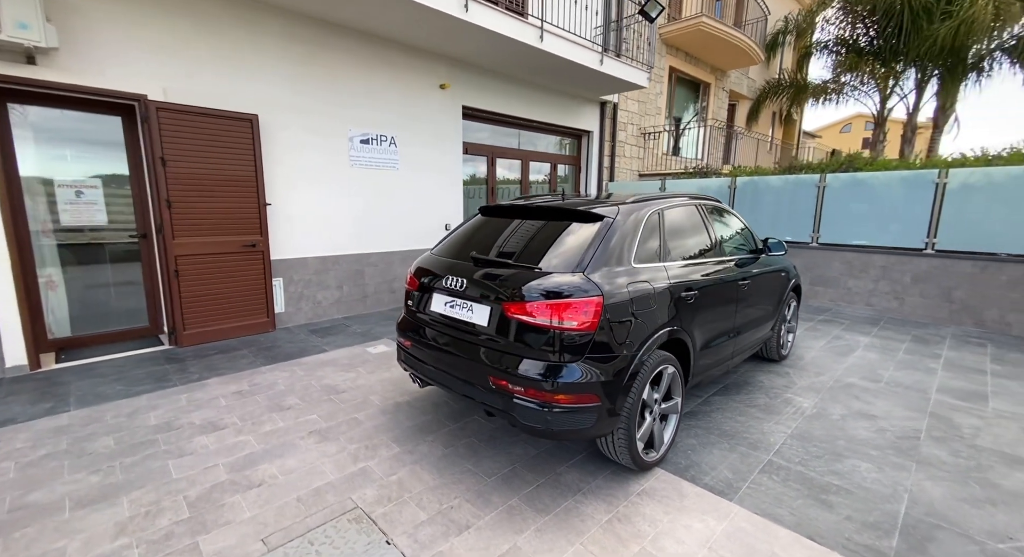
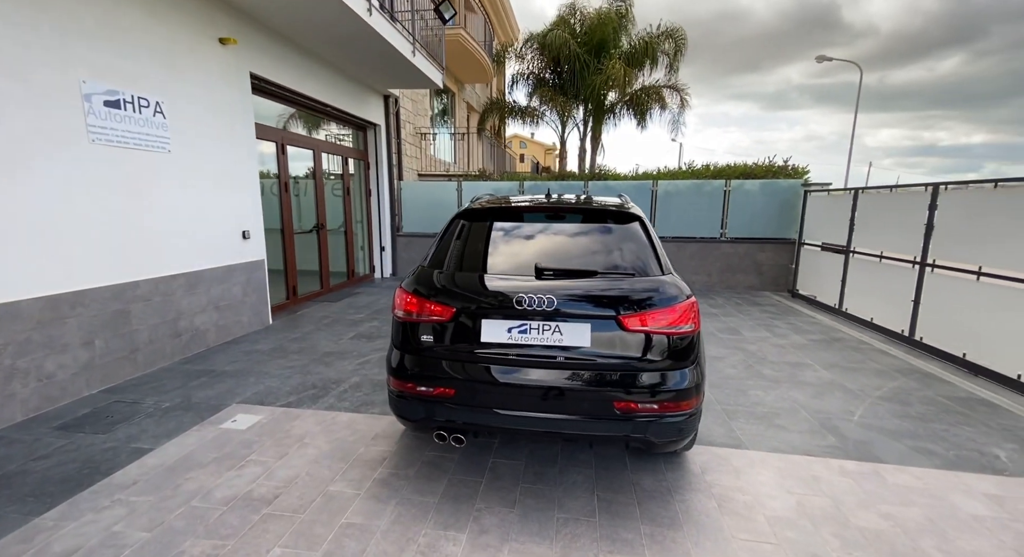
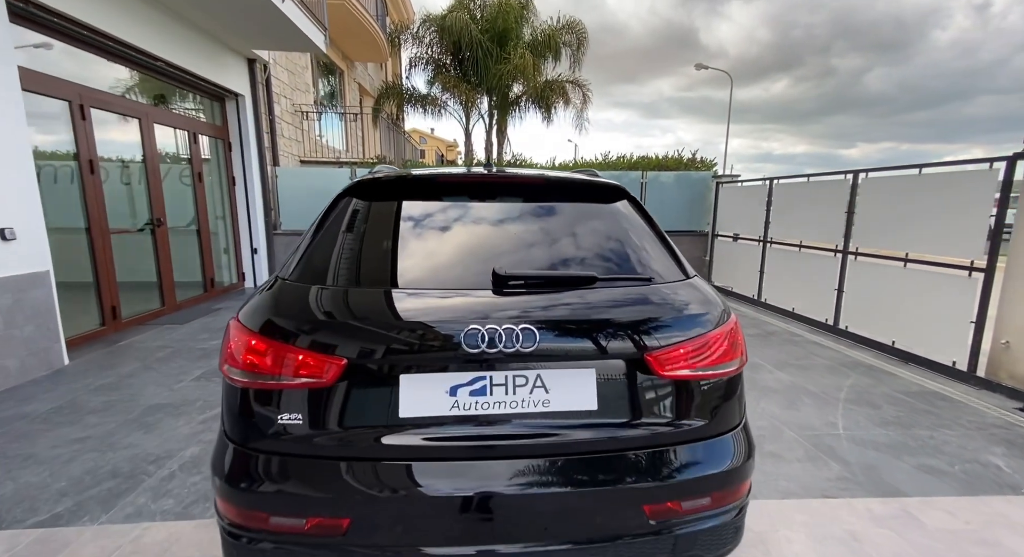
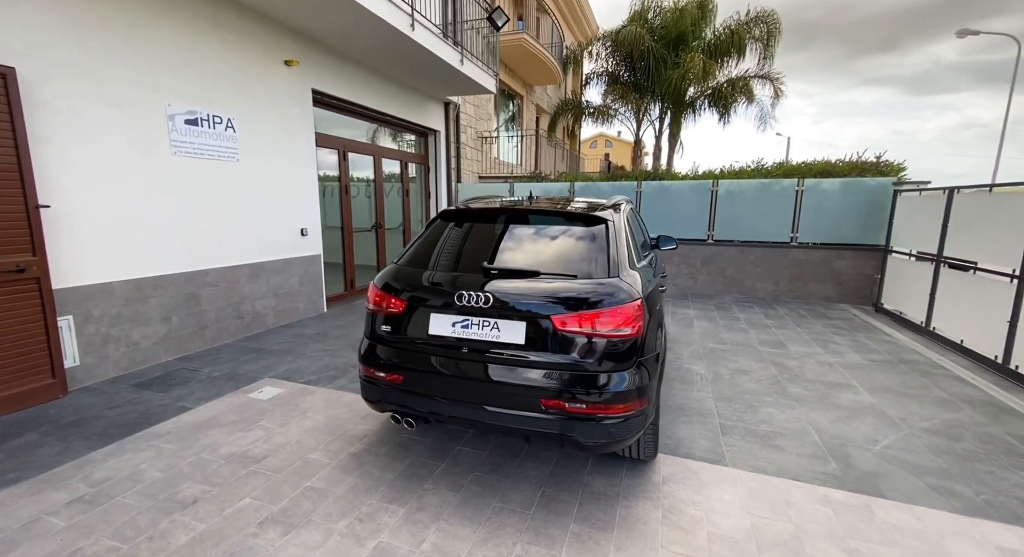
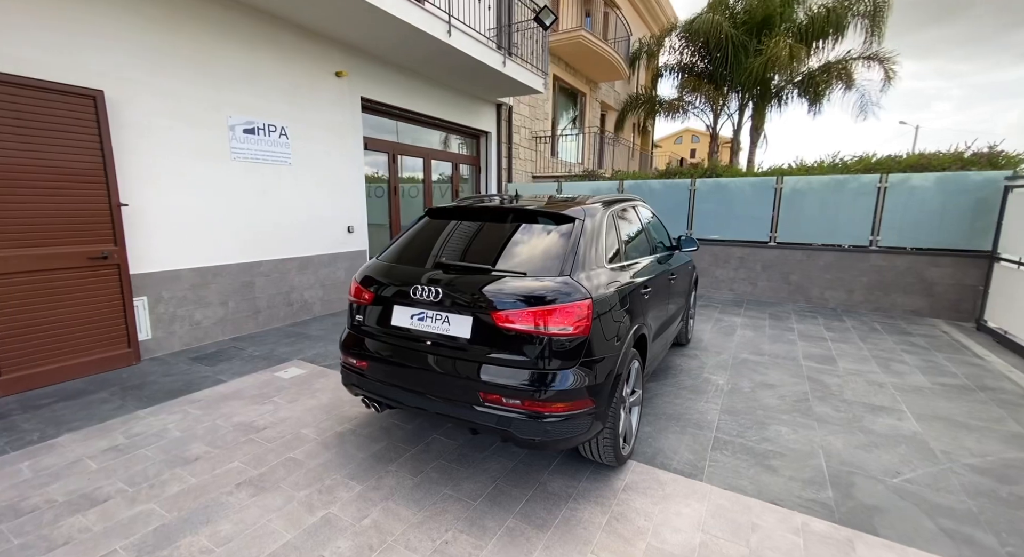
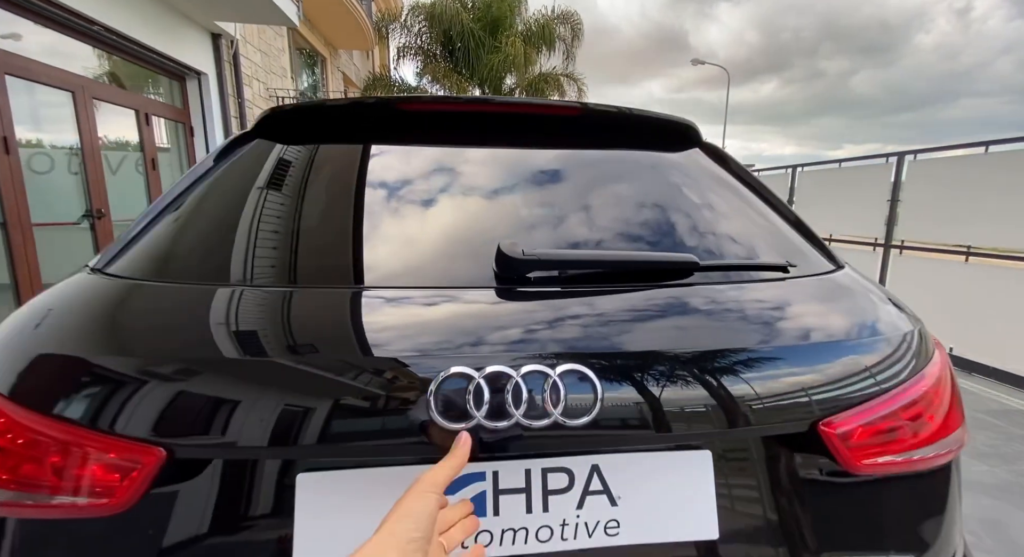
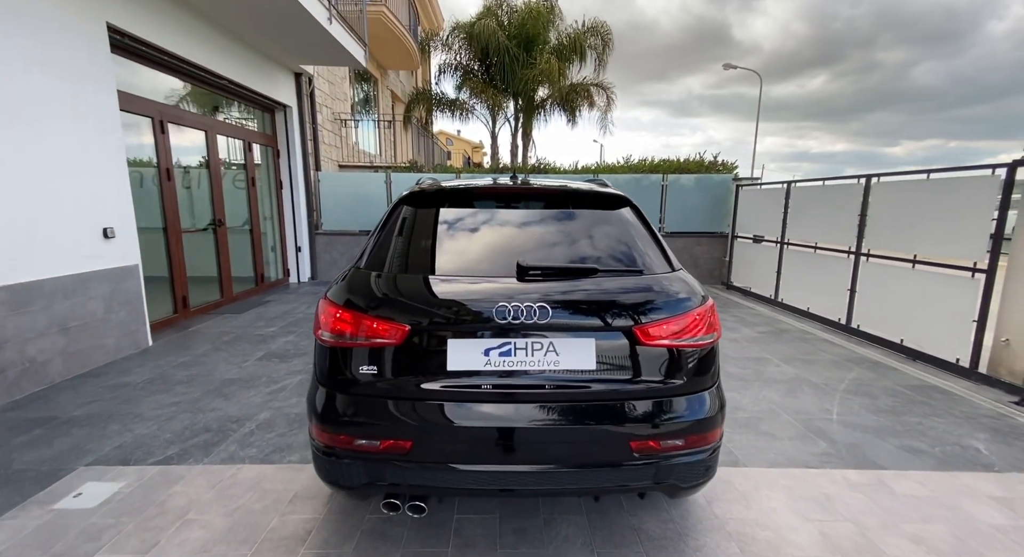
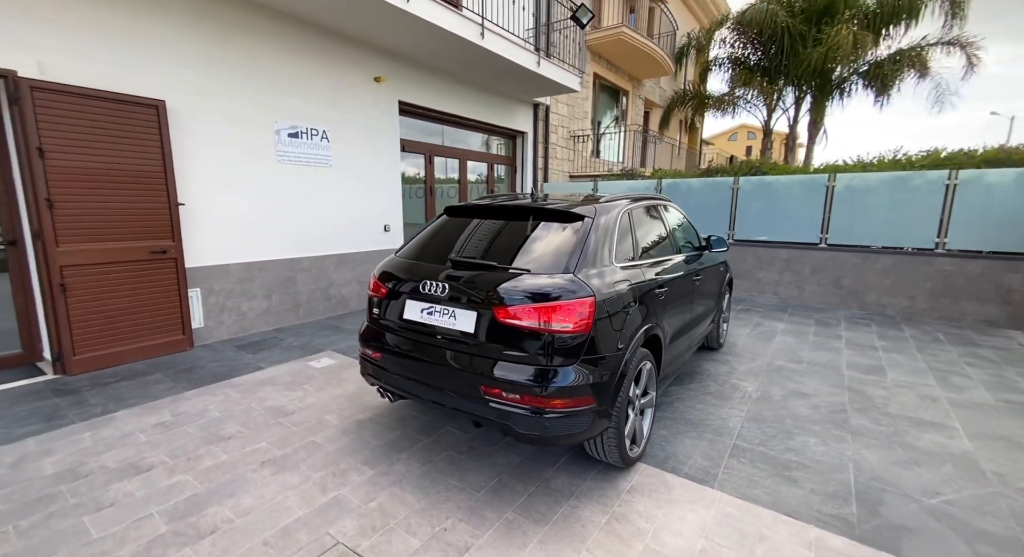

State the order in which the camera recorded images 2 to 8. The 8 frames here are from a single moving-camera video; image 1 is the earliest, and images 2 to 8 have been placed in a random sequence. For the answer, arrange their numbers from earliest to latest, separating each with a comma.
8, 5, 4, 2, 7, 3, 6
